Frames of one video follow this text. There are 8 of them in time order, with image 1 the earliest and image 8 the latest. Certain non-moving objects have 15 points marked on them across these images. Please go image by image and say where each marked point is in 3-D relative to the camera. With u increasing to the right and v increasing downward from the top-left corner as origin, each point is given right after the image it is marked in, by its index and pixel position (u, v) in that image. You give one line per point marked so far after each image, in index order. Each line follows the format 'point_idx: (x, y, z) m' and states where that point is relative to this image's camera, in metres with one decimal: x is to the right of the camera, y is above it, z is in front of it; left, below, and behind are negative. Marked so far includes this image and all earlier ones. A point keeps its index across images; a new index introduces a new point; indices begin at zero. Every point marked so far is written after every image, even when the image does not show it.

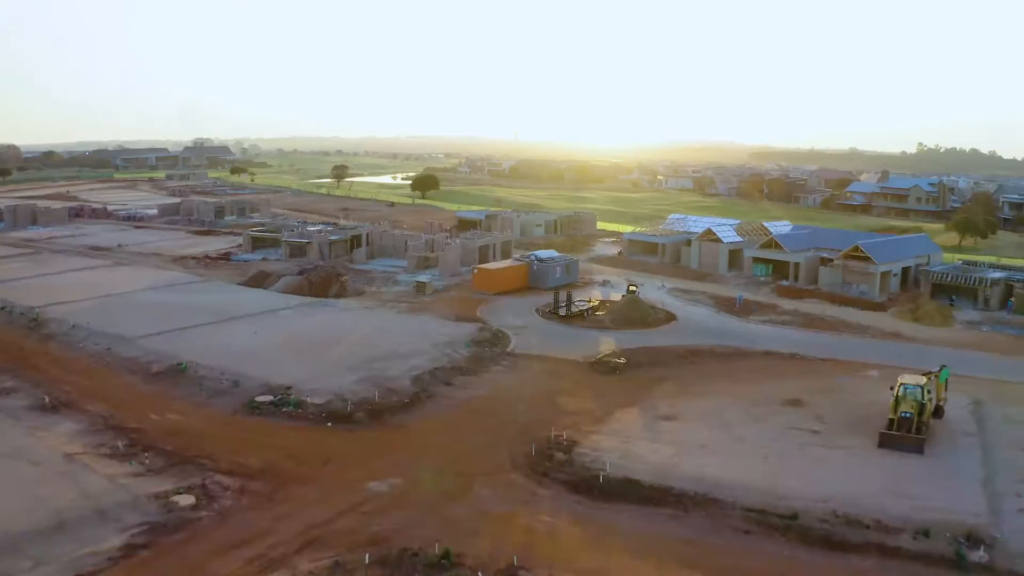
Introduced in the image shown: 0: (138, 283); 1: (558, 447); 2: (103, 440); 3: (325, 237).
0: (-6.0, 0.0, +14.5) m
1: (+0.4, -1.3, +6.8) m
2: (-3.2, -1.3, +7.1) m
3: (-3.4, +0.9, +16.6) m
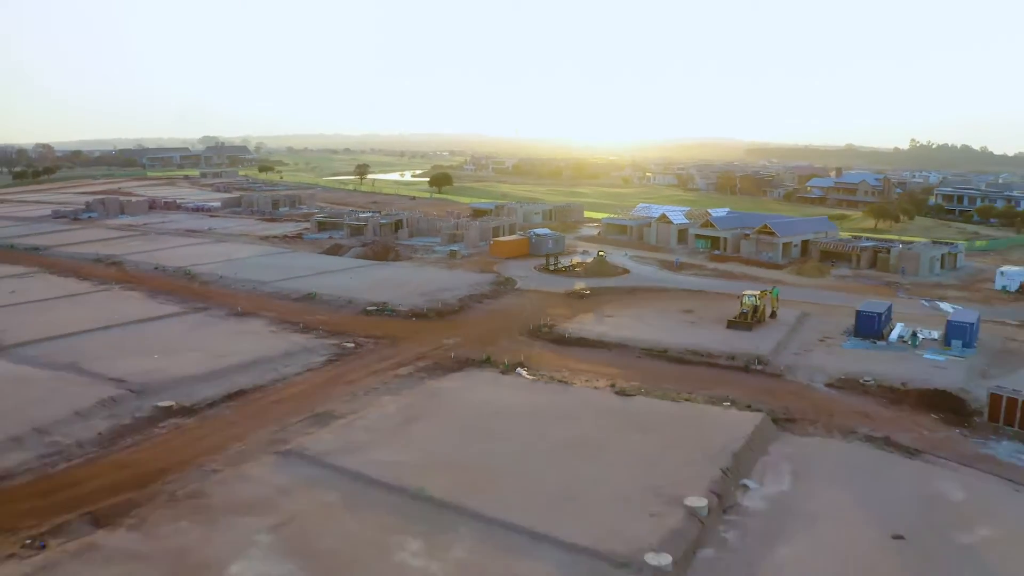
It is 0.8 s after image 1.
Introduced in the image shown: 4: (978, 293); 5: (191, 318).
0: (-5.9, +0.7, +19.6) m
1: (+0.5, -0.6, +12.0) m
2: (-3.1, -0.6, +12.3) m
3: (-3.3, +1.6, +21.7) m
4: (+8.7, -0.1, +16.3) m
5: (-4.7, -0.5, +13.0) m
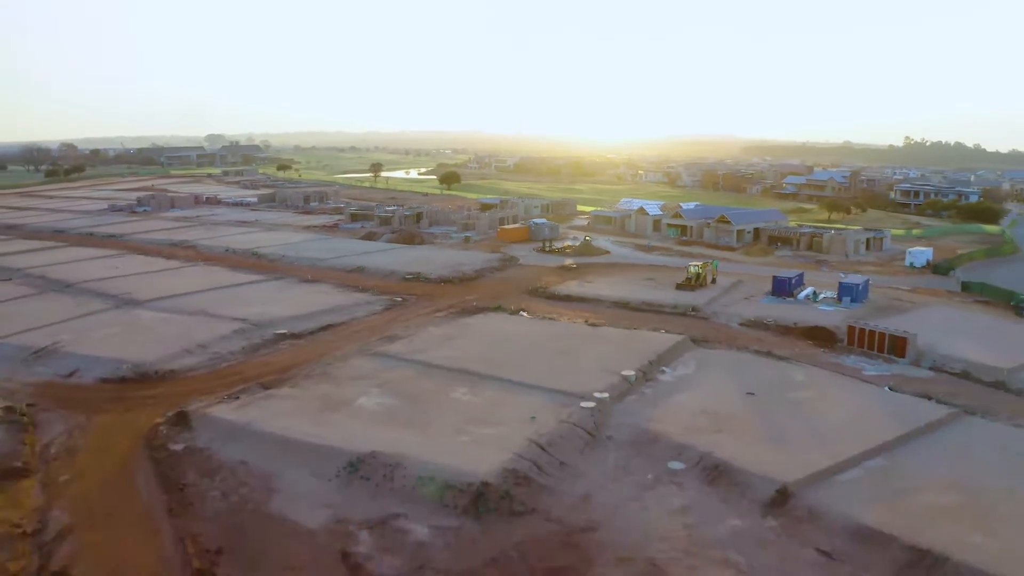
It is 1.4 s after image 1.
0: (-5.8, +1.3, +23.7) m
1: (+0.5, -0.1, +16.0) m
2: (-3.0, -0.1, +16.3) m
3: (-3.2, +2.1, +25.8) m
4: (+8.8, +0.5, +20.4) m
5: (-4.6, 0.0, +17.1) m
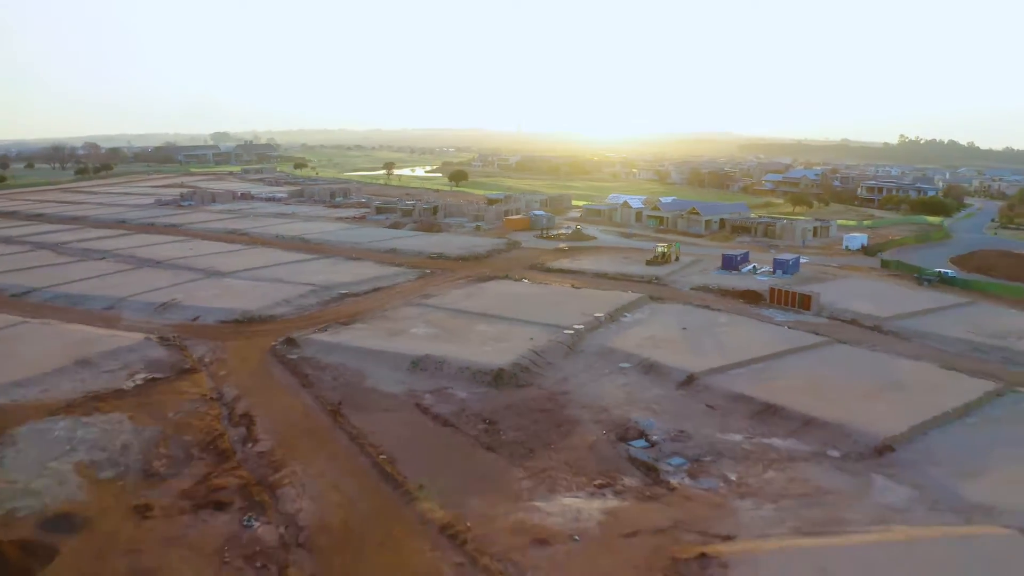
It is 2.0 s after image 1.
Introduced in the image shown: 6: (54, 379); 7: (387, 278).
0: (-5.7, +1.9, +28.0) m
1: (+0.6, +0.5, +20.3) m
2: (-2.9, +0.5, +20.6) m
3: (-3.1, +2.7, +30.0) m
4: (+8.9, +1.0, +24.6) m
5: (-4.5, +0.6, +21.3) m
6: (-6.3, -1.3, +12.2) m
7: (-2.7, +0.2, +18.9) m
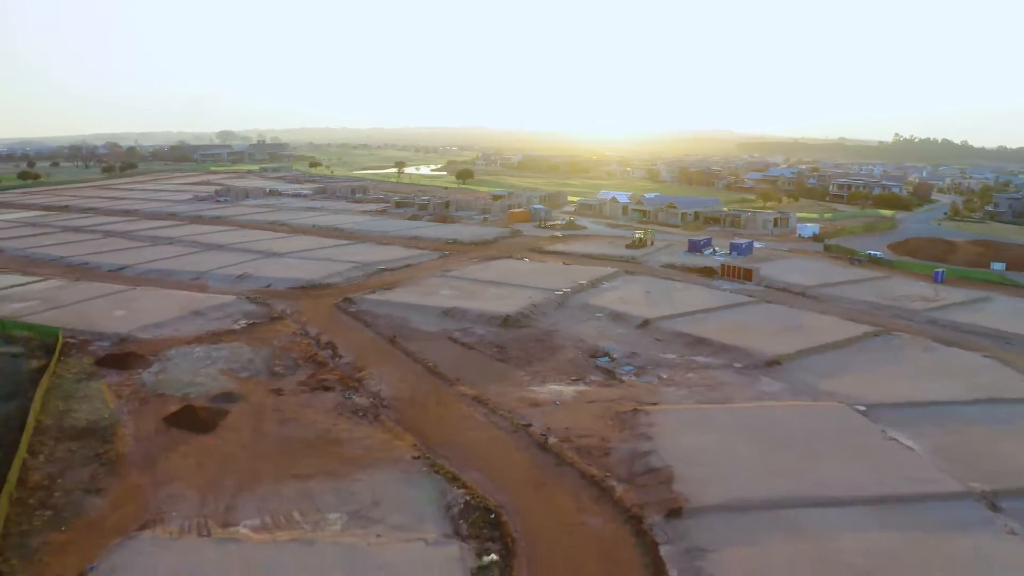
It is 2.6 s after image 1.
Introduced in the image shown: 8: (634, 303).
0: (-5.6, +2.5, +32.4) m
1: (+0.7, +1.1, +24.7) m
2: (-2.9, +1.1, +25.0) m
3: (-3.0, +3.4, +34.4) m
4: (+9.0, +1.7, +29.0) m
5: (-4.4, +1.2, +25.7) m
6: (-6.3, -0.7, +16.7) m
7: (-2.6, +0.8, +23.4) m
8: (+2.5, -0.3, +17.9) m
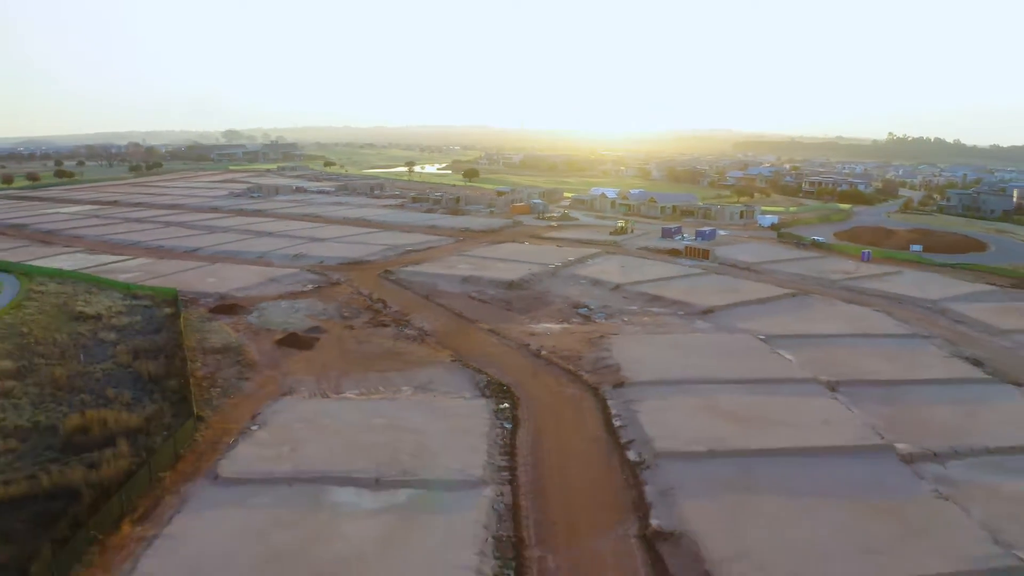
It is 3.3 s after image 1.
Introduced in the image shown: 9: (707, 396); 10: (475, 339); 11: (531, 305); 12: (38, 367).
0: (-5.5, +3.2, +37.5) m
1: (+0.8, +1.8, +29.8) m
2: (-2.8, +1.8, +30.1) m
3: (-2.9, +4.1, +39.5) m
4: (+9.1, +2.4, +34.1) m
5: (-4.3, +1.9, +30.9) m
6: (-6.2, 0.0, +21.8) m
7: (-2.5, +1.5, +28.5) m
8: (+2.6, +0.4, +23.0) m
9: (+3.0, -1.7, +13.5) m
10: (-0.7, -1.0, +16.8) m
11: (+0.4, -0.4, +19.7) m
12: (-8.2, -1.4, +15.2) m
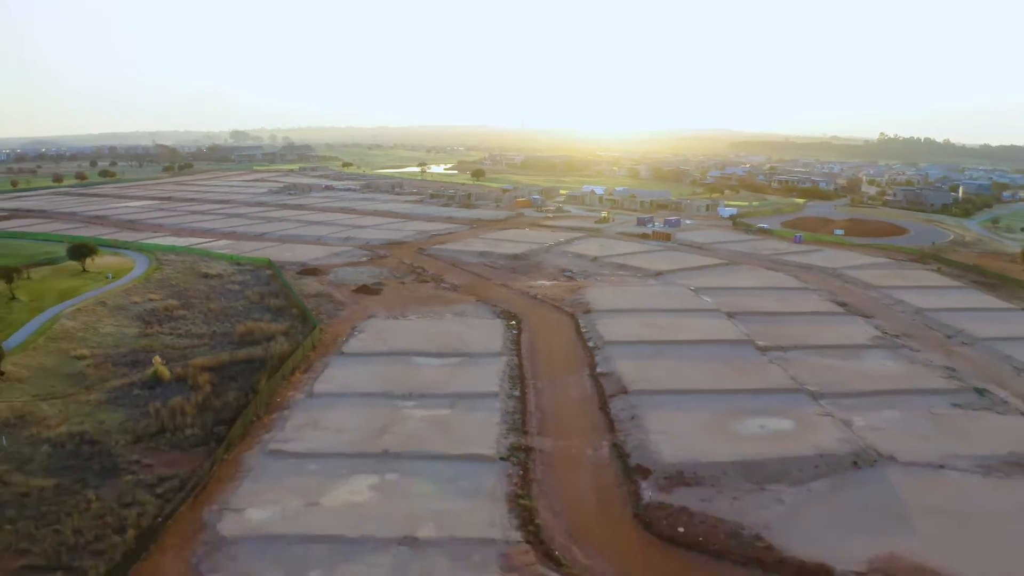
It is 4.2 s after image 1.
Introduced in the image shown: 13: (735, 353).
0: (-5.4, +4.2, +44.8) m
1: (+1.0, +2.8, +37.1) m
2: (-2.6, +2.8, +37.4) m
3: (-2.7, +5.1, +46.8) m
4: (+9.2, +3.4, +41.4) m
5: (-4.2, +2.9, +38.2) m
6: (-6.0, +1.0, +29.1) m
7: (-2.4, +2.5, +35.8) m
8: (+2.7, +1.4, +30.3) m
9: (+3.1, -0.7, +20.8) m
10: (-0.6, 0.0, +24.1) m
11: (+0.6, +0.6, +27.0) m
12: (-8.1, -0.4, +22.5) m
13: (+4.7, -1.3, +18.4) m
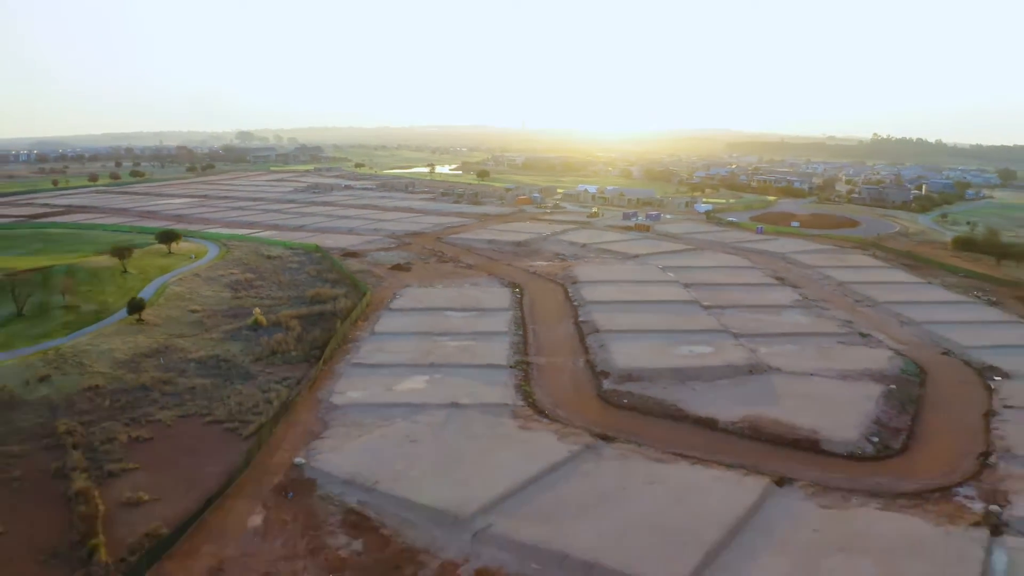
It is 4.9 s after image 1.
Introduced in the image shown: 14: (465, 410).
0: (-5.2, +4.9, +51.0) m
1: (+1.1, +3.5, +43.3) m
2: (-2.5, +3.6, +43.6) m
3: (-2.6, +5.8, +53.0) m
4: (+9.4, +4.1, +47.6) m
5: (-4.0, +3.7, +44.3) m
6: (-5.9, +1.8, +35.3) m
7: (-2.2, +3.3, +41.9) m
8: (+2.8, +2.1, +36.5) m
9: (+3.2, +0.1, +26.9) m
10: (-0.5, +0.8, +30.3) m
11: (+0.7, +1.4, +33.1) m
12: (-7.9, +0.4, +28.7) m
13: (+4.8, -0.6, +24.6) m
14: (-0.9, -2.3, +16.4) m
